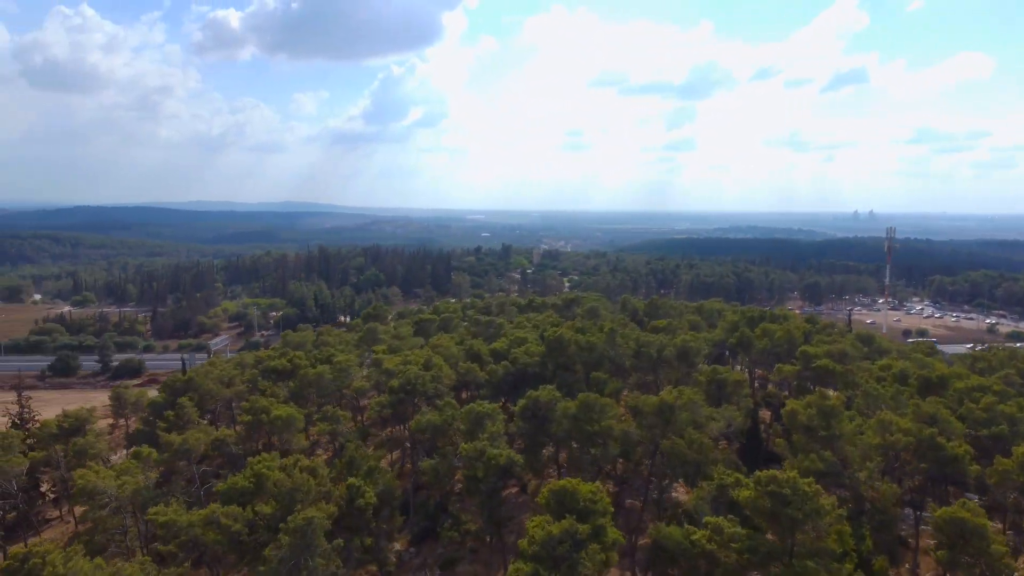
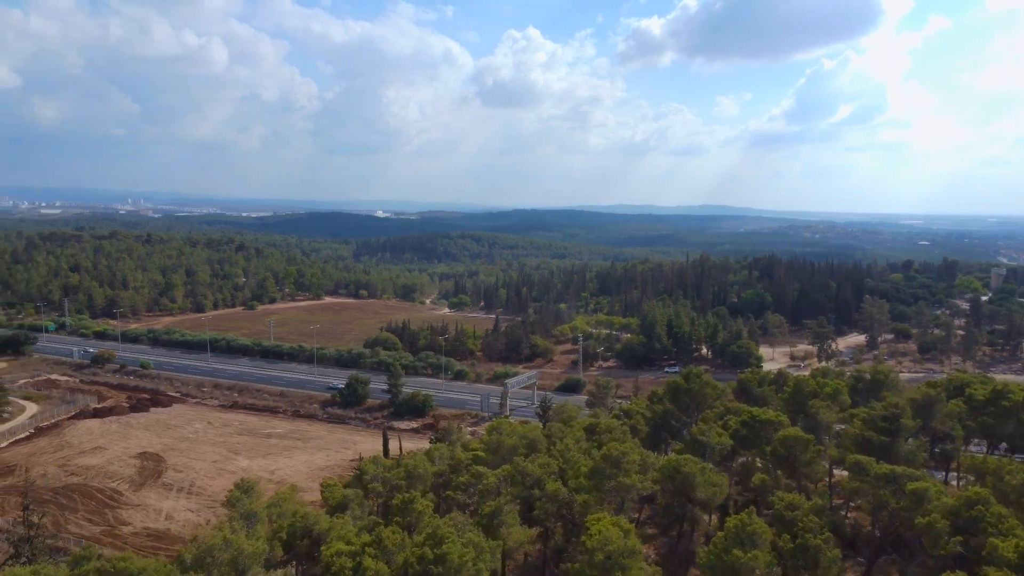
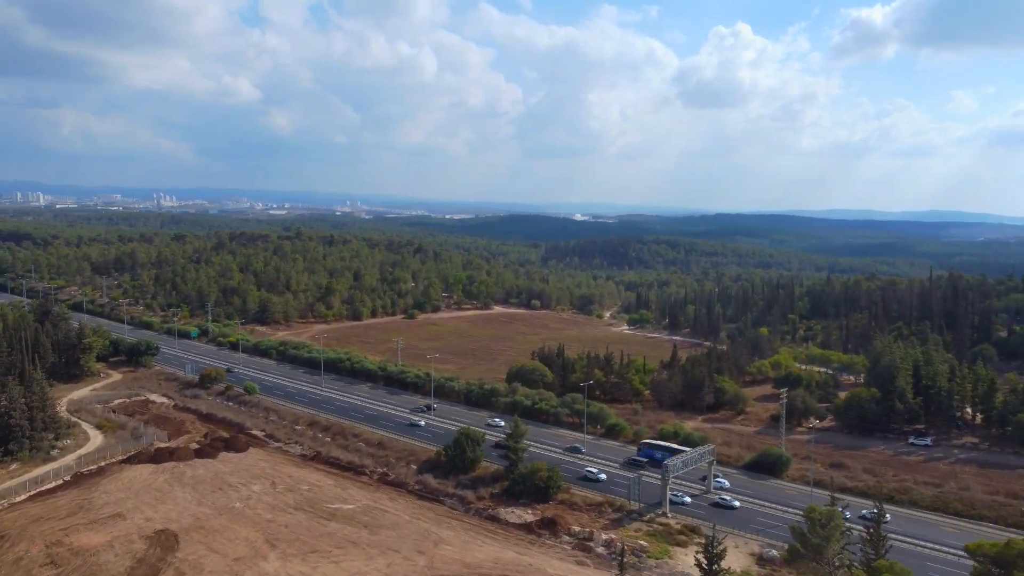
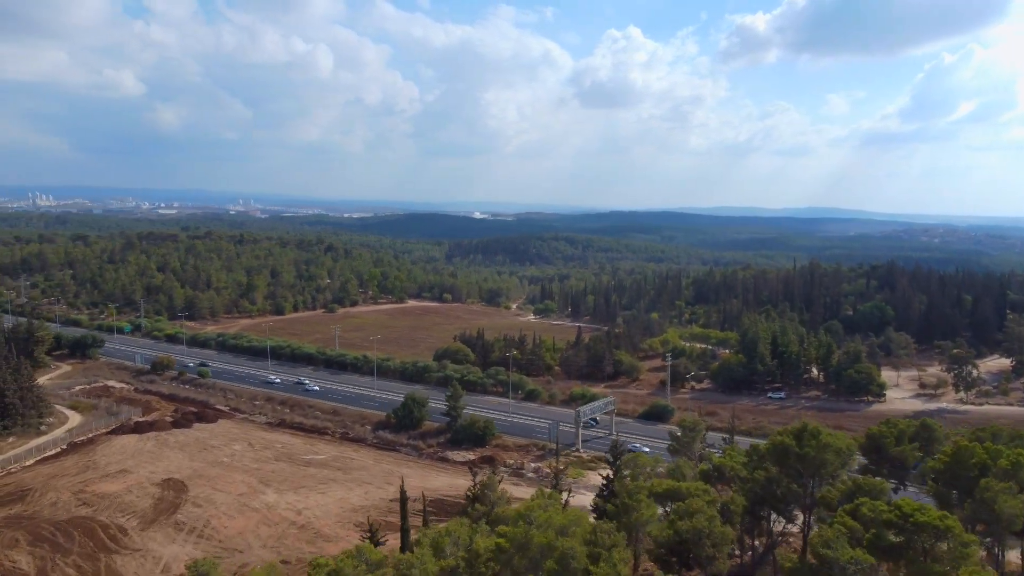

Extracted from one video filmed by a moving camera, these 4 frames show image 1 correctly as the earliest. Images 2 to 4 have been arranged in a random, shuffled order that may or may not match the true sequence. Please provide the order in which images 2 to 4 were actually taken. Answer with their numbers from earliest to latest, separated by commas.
2, 4, 3
